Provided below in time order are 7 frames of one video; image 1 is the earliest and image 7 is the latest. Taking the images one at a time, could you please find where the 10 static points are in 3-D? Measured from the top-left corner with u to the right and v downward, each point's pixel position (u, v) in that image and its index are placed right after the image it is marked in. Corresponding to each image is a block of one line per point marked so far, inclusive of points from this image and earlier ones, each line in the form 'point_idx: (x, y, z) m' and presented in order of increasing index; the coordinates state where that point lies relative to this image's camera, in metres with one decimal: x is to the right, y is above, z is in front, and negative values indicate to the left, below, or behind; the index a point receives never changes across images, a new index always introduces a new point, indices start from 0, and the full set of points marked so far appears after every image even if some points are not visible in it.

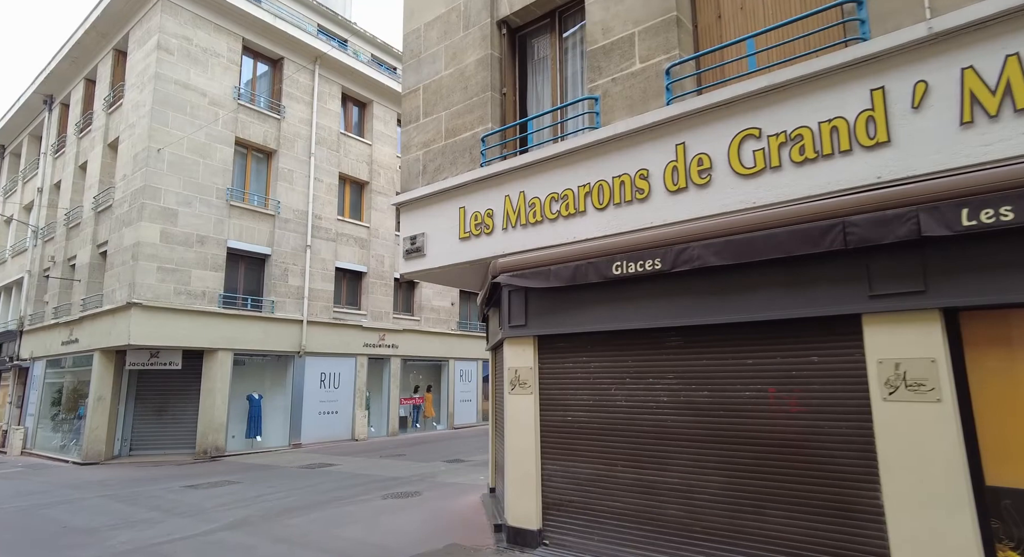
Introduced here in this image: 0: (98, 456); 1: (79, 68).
0: (-10.2, -4.4, +14.3) m
1: (-14.0, +6.9, +18.5) m
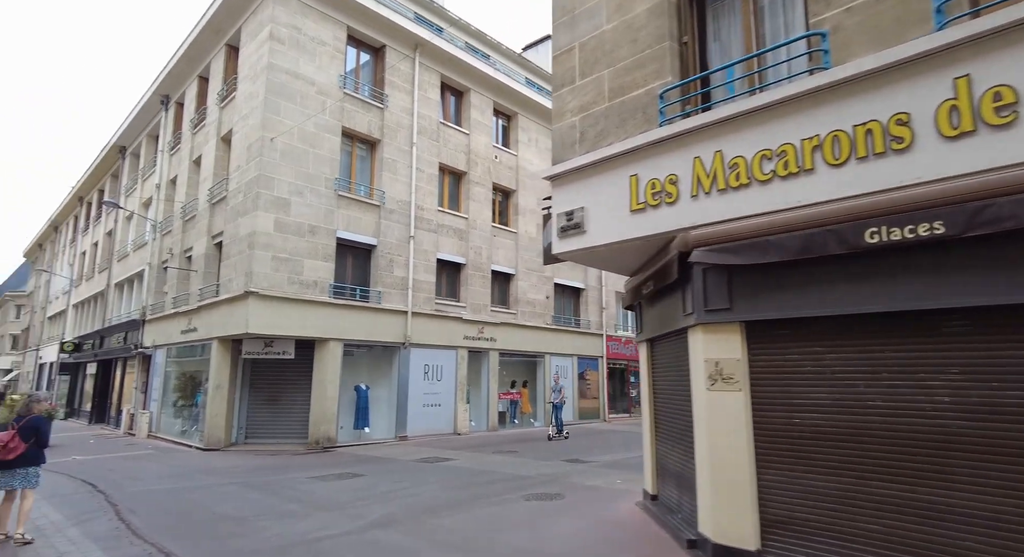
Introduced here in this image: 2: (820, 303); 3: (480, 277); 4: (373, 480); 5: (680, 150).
0: (-7.4, -4.2, +14.6) m
1: (-10.6, +7.1, +19.2) m
2: (+2.4, -0.2, +4.5) m
3: (-1.1, +0.1, +18.9) m
4: (-2.3, -3.4, +9.7) m
5: (+1.6, +1.2, +5.5) m
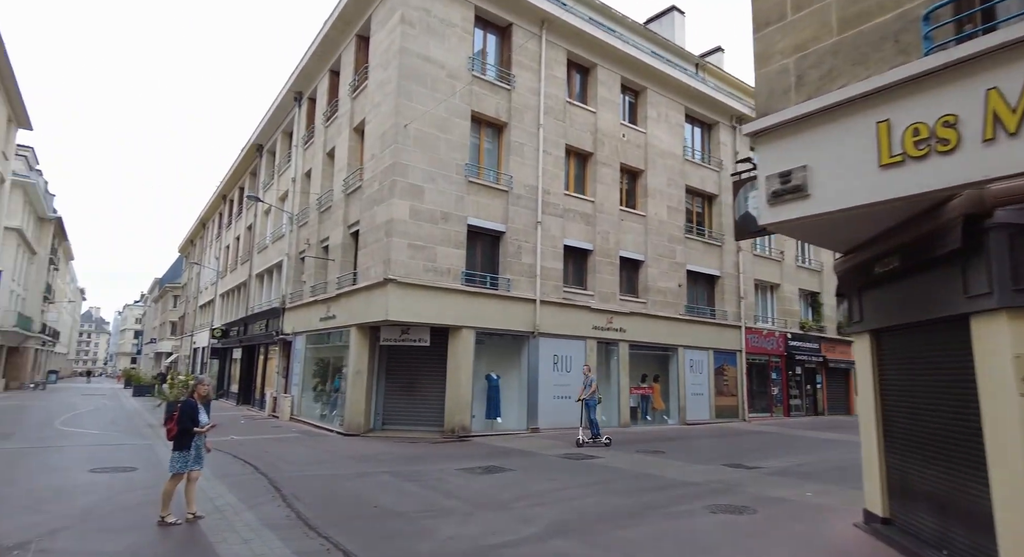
0: (-4.0, -3.9, +14.9) m
1: (-6.4, +7.5, +19.7) m
2: (+3.9, 0.0, +3.1) m
3: (+3.0, +0.5, +17.9) m
4: (+0.2, -3.2, +9.1) m
5: (+3.3, +1.5, +4.3) m
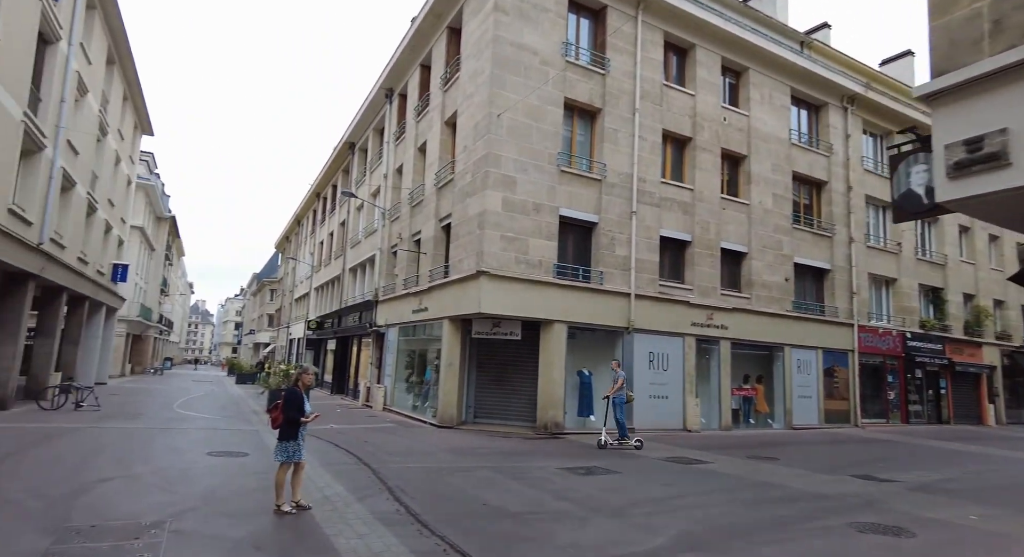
0: (-1.6, -3.7, +14.8) m
1: (-3.4, +7.7, +19.9) m
2: (+4.7, +0.1, +2.1) m
3: (+5.8, +0.7, +16.9) m
4: (+1.8, -3.0, +8.6) m
5: (+4.3, +1.6, +3.3) m
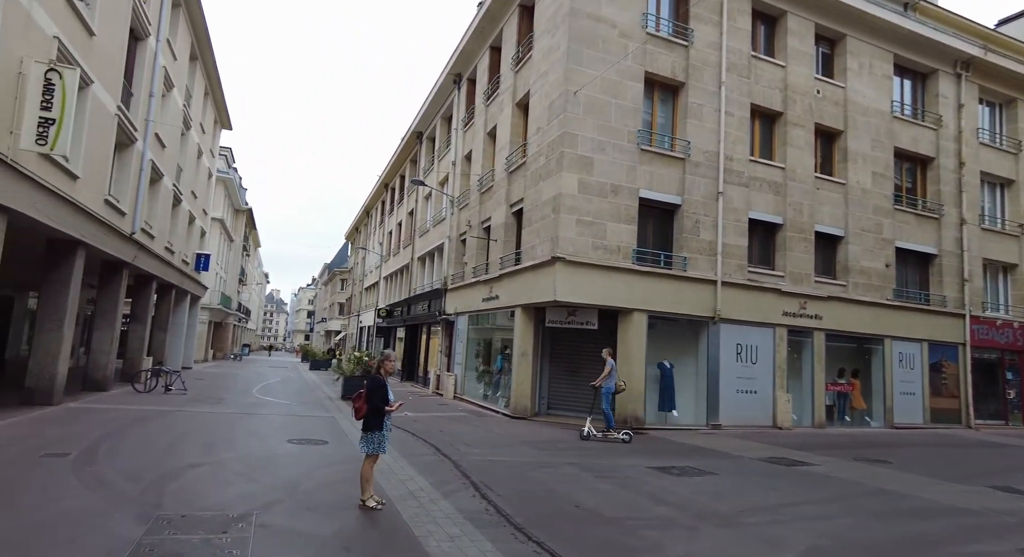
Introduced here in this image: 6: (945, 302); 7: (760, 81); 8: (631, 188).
0: (+0.3, -3.3, +14.4) m
1: (-1.0, +8.1, +19.4) m
2: (+5.3, +0.2, +1.0) m
3: (+7.8, +1.1, +15.6) m
4: (+3.0, -2.8, +7.8) m
5: (+4.9, +1.7, +2.3) m
6: (+13.2, -0.7, +17.6) m
7: (+6.7, +5.4, +15.5) m
8: (+2.8, +2.2, +13.7) m
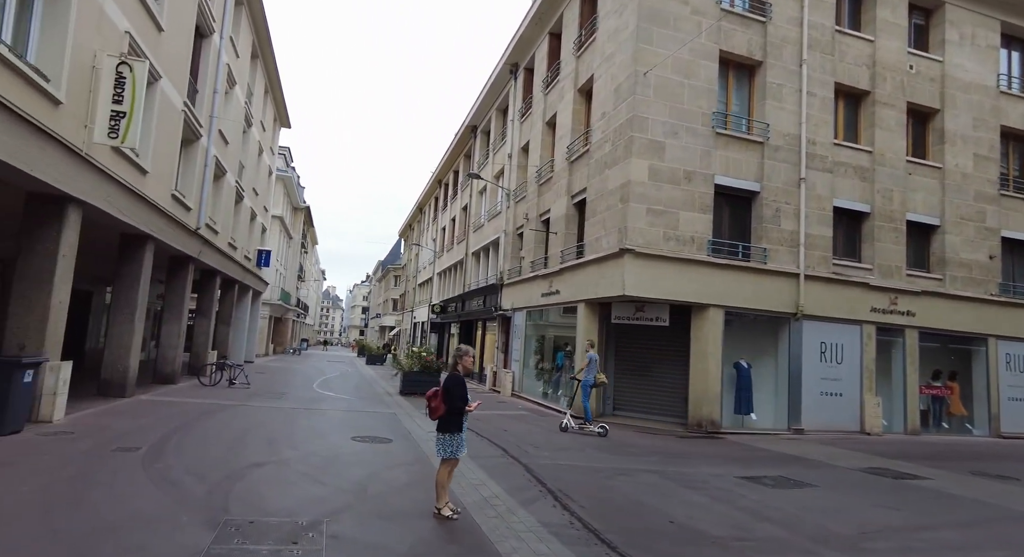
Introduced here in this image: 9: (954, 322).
0: (+1.9, -3.2, +13.7) m
1: (+1.0, +8.3, +18.8) m
2: (+5.6, +0.3, 0.0) m
3: (+9.4, +1.2, +14.3) m
4: (+4.0, -2.7, +6.9) m
5: (+5.4, +1.8, +1.2) m
6: (+15.0, -0.5, +15.8) m
7: (+8.3, +5.5, +14.3) m
8: (+4.3, +2.3, +12.8) m
9: (+11.3, -1.1, +14.7) m
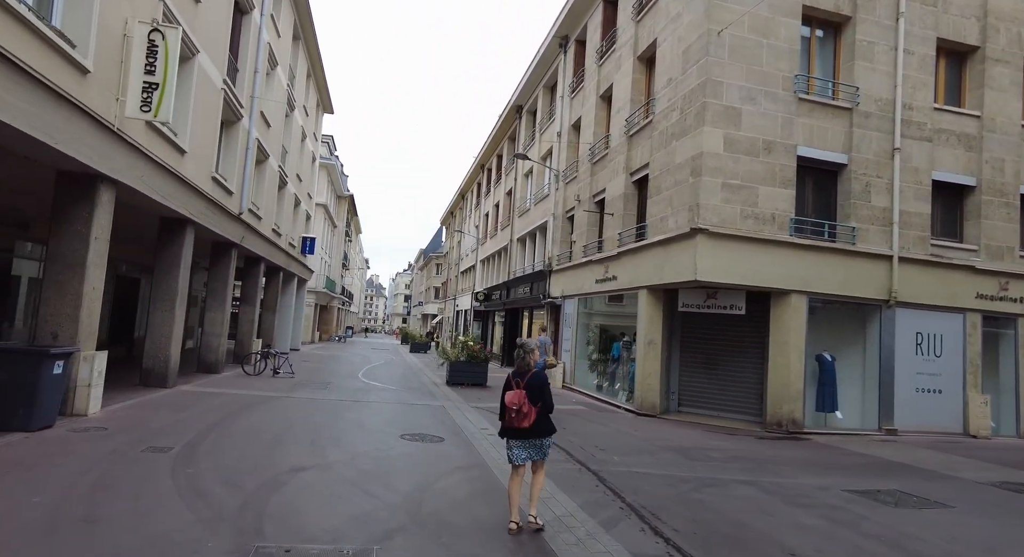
0: (+3.1, -2.8, +12.6) m
1: (+2.6, +8.8, +17.4) m
2: (+5.9, +0.4, -1.5) m
3: (+10.7, +1.6, +12.5) m
4: (+4.8, -2.5, +5.6) m
5: (+5.8, +1.9, -0.2) m
6: (+16.4, -0.1, +13.6) m
7: (+9.5, +5.9, +12.5) m
8: (+5.5, +2.7, +11.4) m
9: (+12.6, -0.7, +12.8) m
